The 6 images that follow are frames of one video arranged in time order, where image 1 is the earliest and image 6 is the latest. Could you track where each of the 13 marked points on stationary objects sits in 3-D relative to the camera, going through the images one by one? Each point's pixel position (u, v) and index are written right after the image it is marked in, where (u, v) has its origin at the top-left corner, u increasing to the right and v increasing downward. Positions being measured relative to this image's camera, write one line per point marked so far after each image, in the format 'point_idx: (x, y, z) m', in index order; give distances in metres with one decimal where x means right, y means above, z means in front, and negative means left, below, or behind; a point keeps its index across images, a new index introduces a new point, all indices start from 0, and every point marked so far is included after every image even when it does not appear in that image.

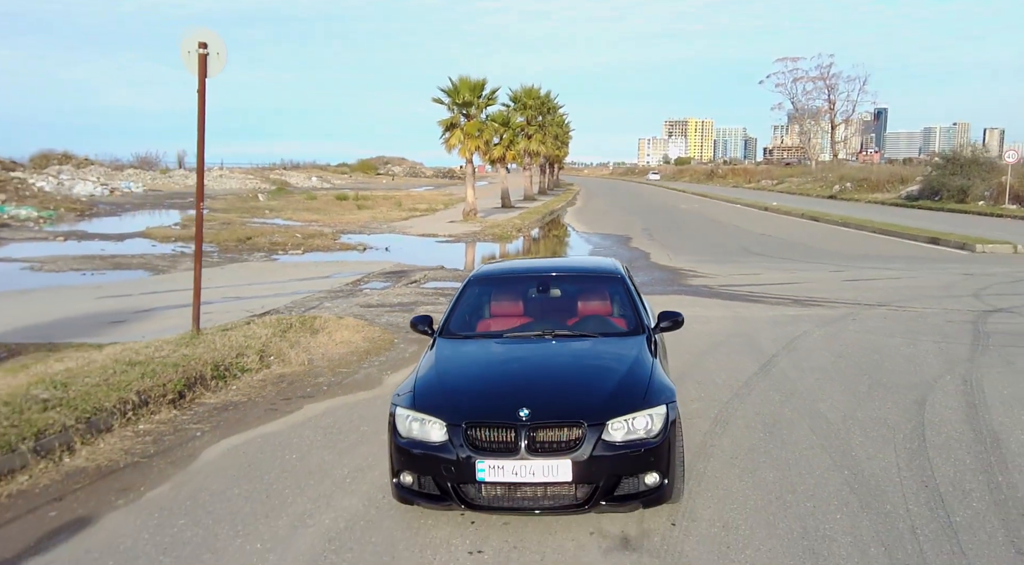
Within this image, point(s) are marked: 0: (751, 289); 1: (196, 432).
0: (+4.0, -0.1, +13.3) m
1: (-2.5, -1.2, +6.2) m
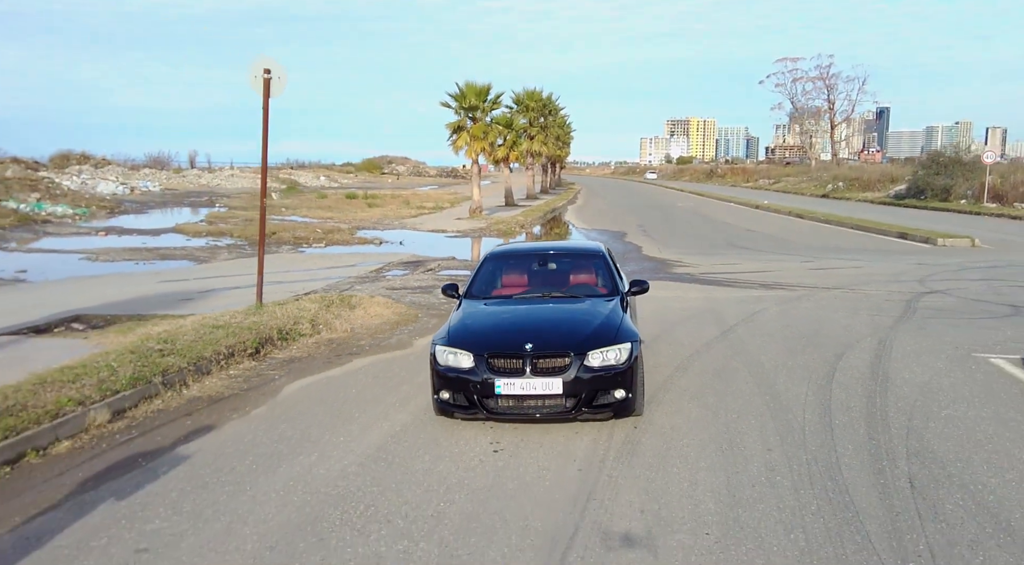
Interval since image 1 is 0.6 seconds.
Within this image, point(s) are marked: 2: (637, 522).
0: (+4.1, +0.1, +15.1) m
1: (-2.4, -0.9, +8.0) m
2: (+0.7, -1.4, +4.6) m
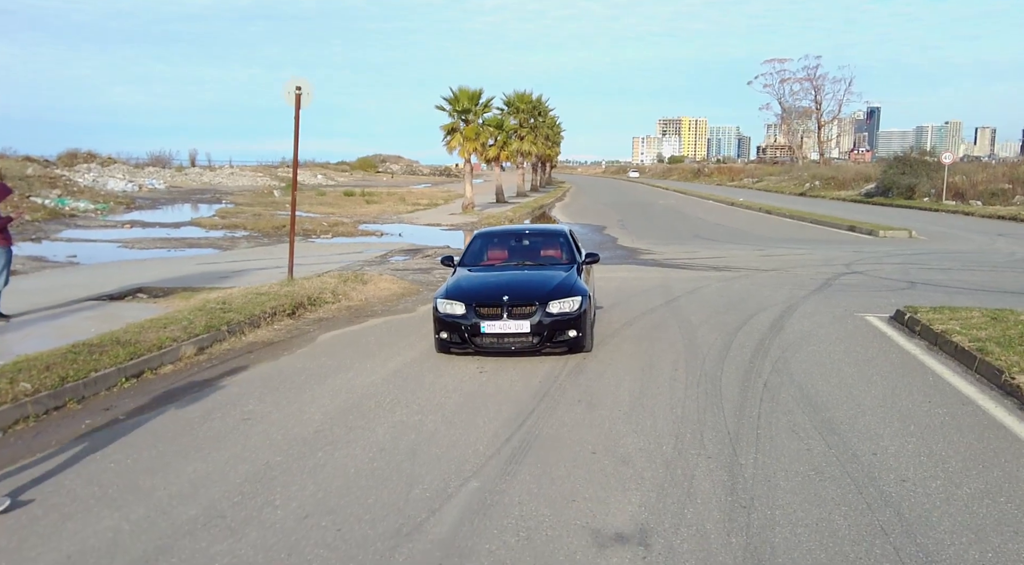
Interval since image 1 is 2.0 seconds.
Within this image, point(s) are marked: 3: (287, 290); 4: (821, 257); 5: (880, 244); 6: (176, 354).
0: (+3.8, +0.5, +17.4) m
1: (-2.6, -0.6, +10.3) m
2: (+0.6, -1.1, +6.8) m
3: (-3.4, -0.1, +11.7) m
4: (+6.8, +0.5, +17.2) m
5: (+9.2, +1.0, +19.8) m
6: (-3.5, -0.8, +8.3) m
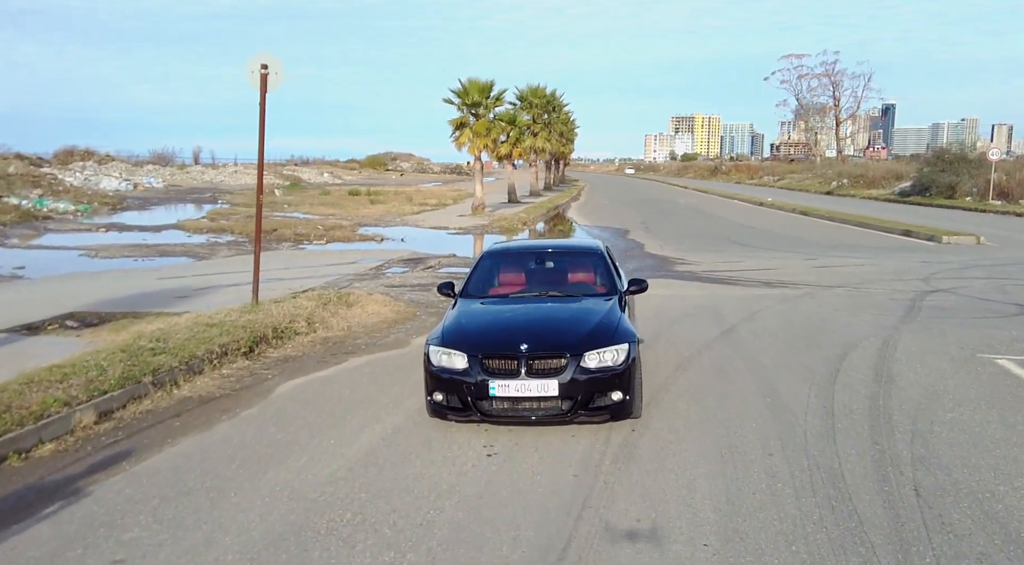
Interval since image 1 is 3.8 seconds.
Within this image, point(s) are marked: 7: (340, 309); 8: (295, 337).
0: (+4.1, +0.2, +15.0) m
1: (-2.5, -0.9, +7.9) m
2: (+0.7, -1.4, +4.4) m
3: (-3.1, -0.4, +9.3) m
4: (+7.0, +0.2, +14.8) m
5: (+9.6, +0.7, +17.2) m
6: (-3.4, -1.1, +6.0) m
7: (-2.3, -0.4, +10.6) m
8: (-2.6, -0.7, +9.3) m
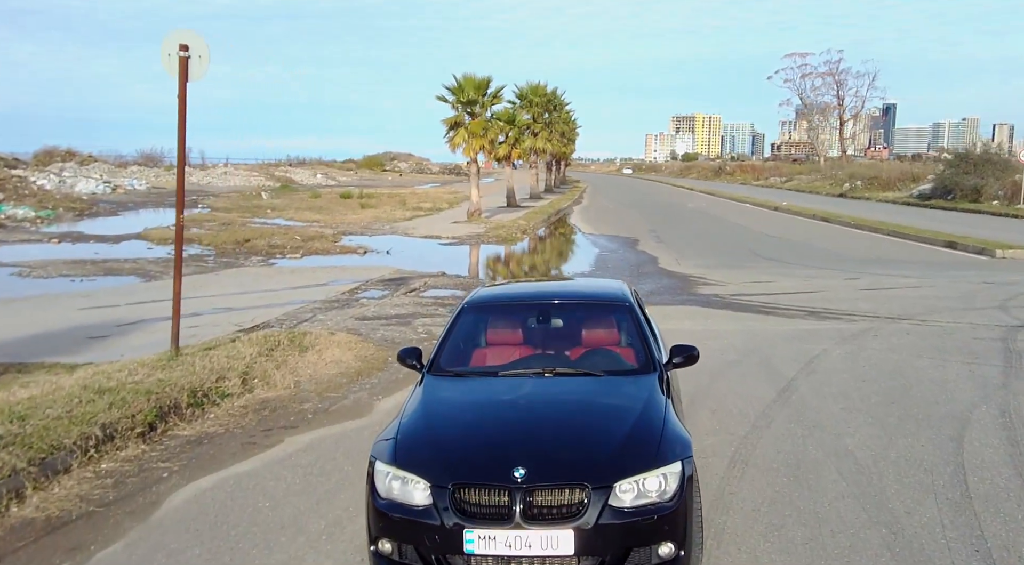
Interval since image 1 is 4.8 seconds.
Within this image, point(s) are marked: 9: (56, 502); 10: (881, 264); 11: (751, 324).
0: (+4.1, -0.3, +12.7) m
1: (-2.5, -1.4, +5.7) m
2: (+0.6, -1.8, +2.2) m
3: (-3.2, -0.9, +7.1) m
4: (+7.0, -0.2, +12.5) m
5: (+9.5, +0.2, +15.0) m
6: (-3.4, -1.5, +3.8) m
7: (-2.4, -0.8, +8.4) m
8: (-2.6, -1.1, +7.0) m
9: (-2.9, -1.4, +5.1) m
10: (+7.8, +0.4, +16.6) m
11: (+3.3, -0.5, +10.7) m
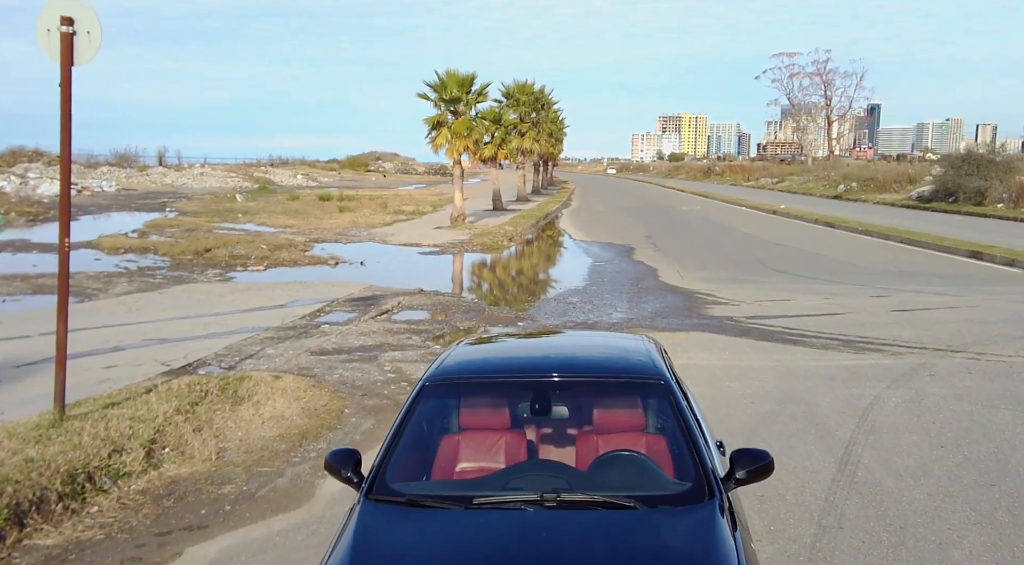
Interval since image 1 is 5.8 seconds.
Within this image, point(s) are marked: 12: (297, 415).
0: (+3.9, -0.6, +11.1) m
1: (-2.6, -1.7, +4.0) m
2: (+0.6, -2.1, +0.6) m
3: (-3.3, -1.2, +5.4) m
4: (+6.8, -0.5, +11.0) m
5: (+9.3, 0.0, +13.5) m
6: (-3.5, -1.8, +2.0) m
7: (-2.5, -1.1, +6.7) m
8: (-2.7, -1.4, +5.3) m
9: (-3.0, -1.7, +3.3) m
10: (+7.5, +0.1, +15.0) m
11: (+3.1, -0.8, +9.1) m
12: (-1.9, -1.2, +6.9) m
